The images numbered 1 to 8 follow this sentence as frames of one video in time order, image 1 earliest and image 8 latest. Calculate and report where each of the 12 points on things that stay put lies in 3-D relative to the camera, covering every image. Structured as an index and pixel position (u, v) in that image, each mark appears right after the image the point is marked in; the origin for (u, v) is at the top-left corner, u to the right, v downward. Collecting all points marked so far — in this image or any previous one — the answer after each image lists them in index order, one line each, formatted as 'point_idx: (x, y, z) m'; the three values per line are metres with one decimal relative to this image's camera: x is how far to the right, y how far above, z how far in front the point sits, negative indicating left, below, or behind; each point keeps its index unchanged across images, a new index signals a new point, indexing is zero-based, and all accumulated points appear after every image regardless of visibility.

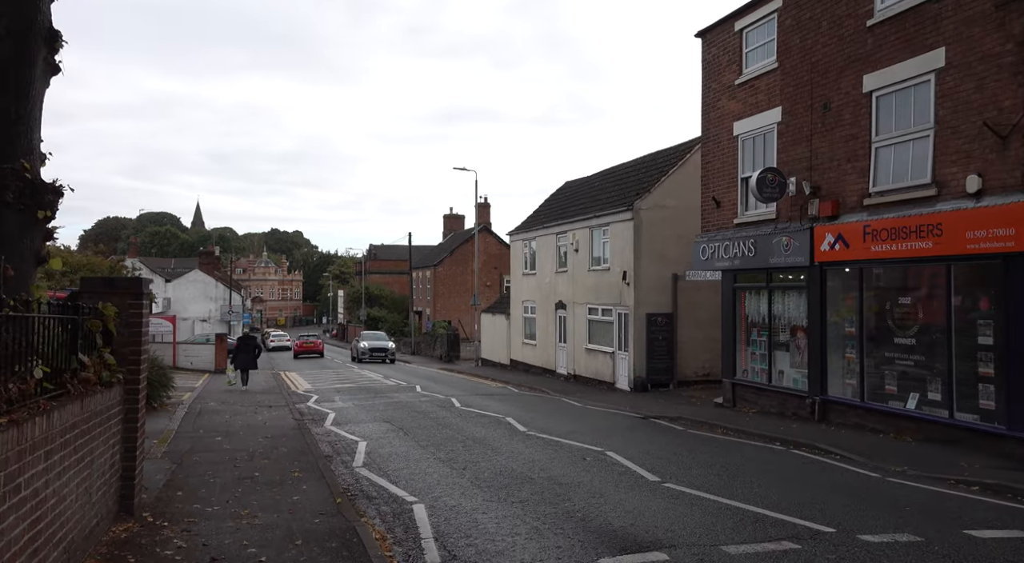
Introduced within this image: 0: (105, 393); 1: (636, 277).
0: (-3.4, -0.9, +5.9) m
1: (+3.4, +0.1, +19.9) m
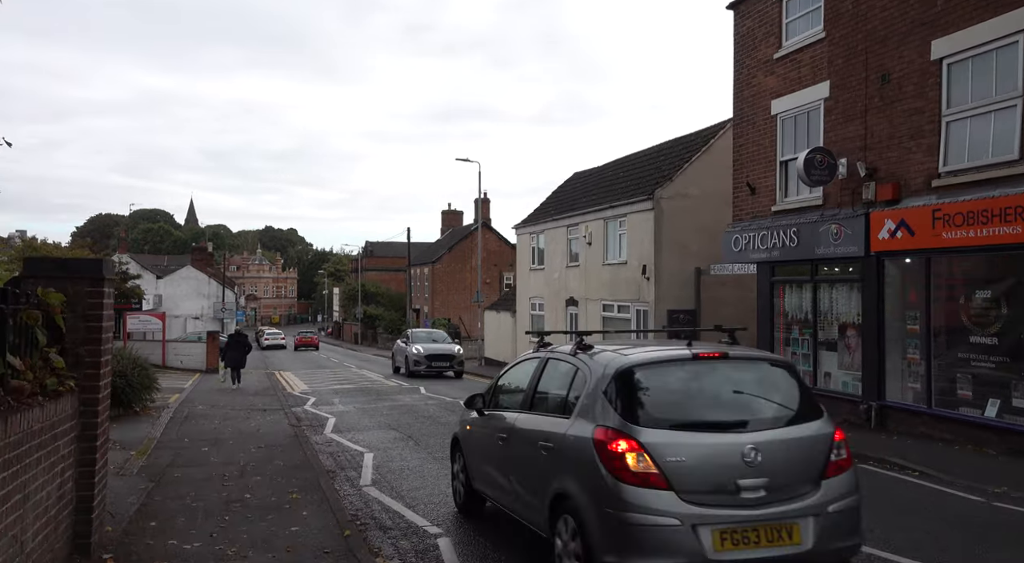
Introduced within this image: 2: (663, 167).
0: (-3.0, -0.8, +4.6) m
1: (+3.7, +0.3, +18.6) m
2: (+4.2, +3.2, +19.8) m
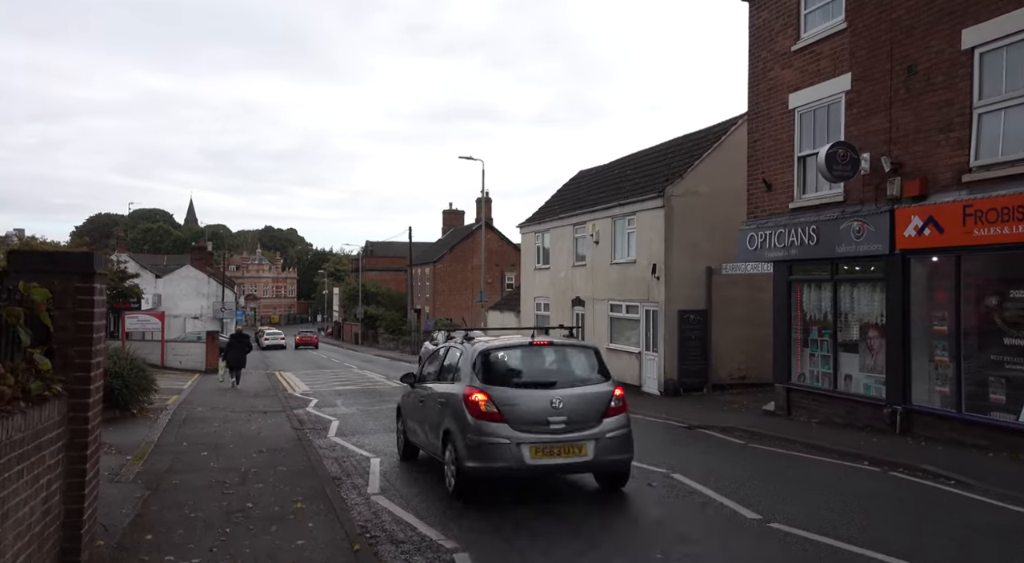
0: (-2.8, -0.8, +4.2) m
1: (+3.9, +0.3, +18.2) m
2: (+4.4, +3.2, +19.4) m
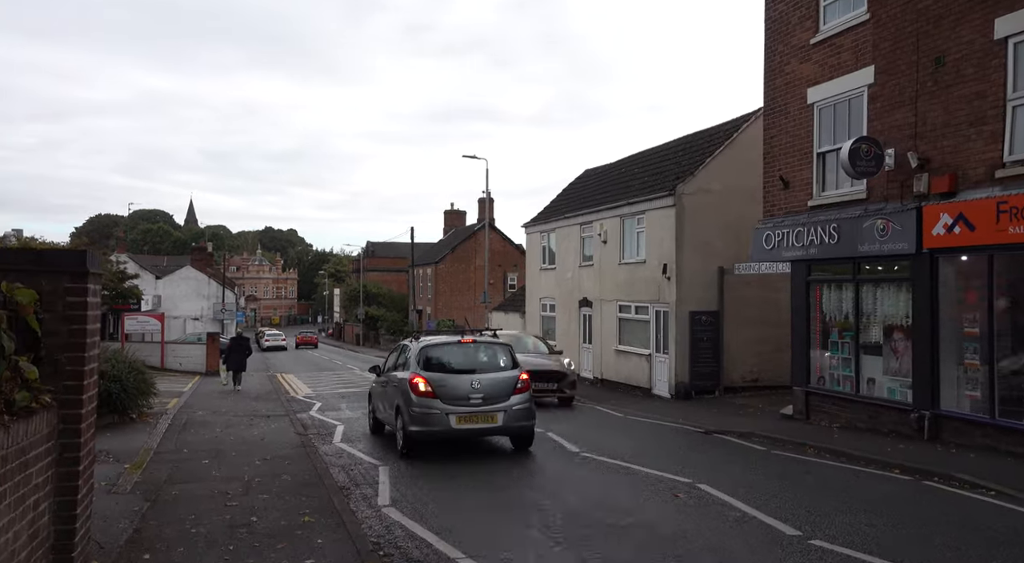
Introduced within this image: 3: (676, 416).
0: (-2.6, -0.8, +3.7) m
1: (+4.1, +0.3, +17.8) m
2: (+4.6, +3.2, +19.0) m
3: (+3.5, -2.8, +15.1) m
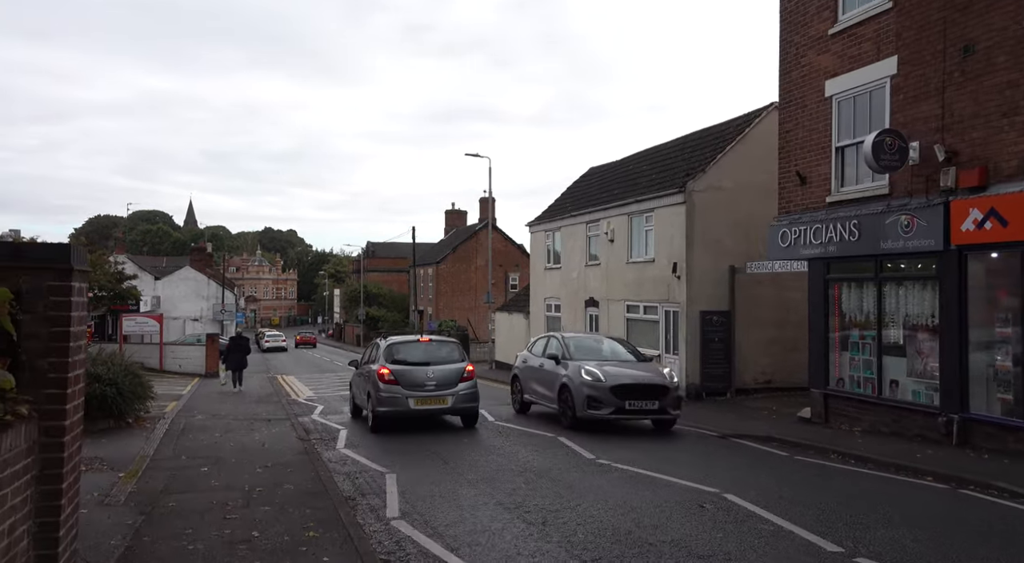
0: (-2.4, -0.7, +3.3) m
1: (+4.3, +0.3, +17.4) m
2: (+4.7, +3.2, +18.6) m
3: (+3.6, -2.8, +14.7) m
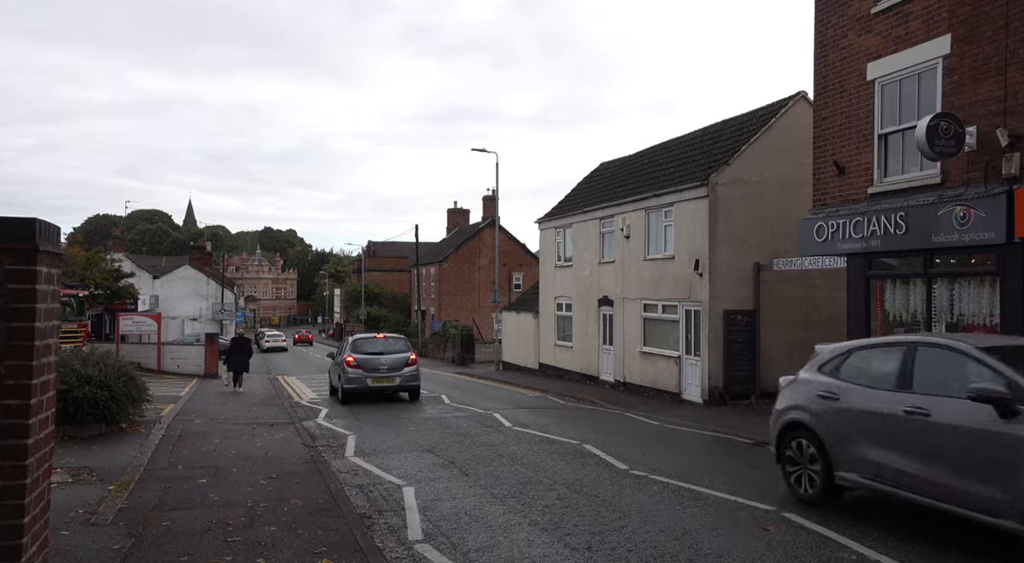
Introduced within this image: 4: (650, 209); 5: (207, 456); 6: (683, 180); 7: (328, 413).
0: (-2.1, -0.7, +2.5) m
1: (+4.6, +0.4, +16.5) m
2: (+5.1, +3.2, +17.8) m
3: (+4.0, -2.8, +13.9) m
4: (+3.7, +2.0, +19.3) m
5: (-4.4, -2.5, +10.2) m
6: (+4.2, +2.5, +17.8) m
7: (-4.0, -2.9, +15.6) m
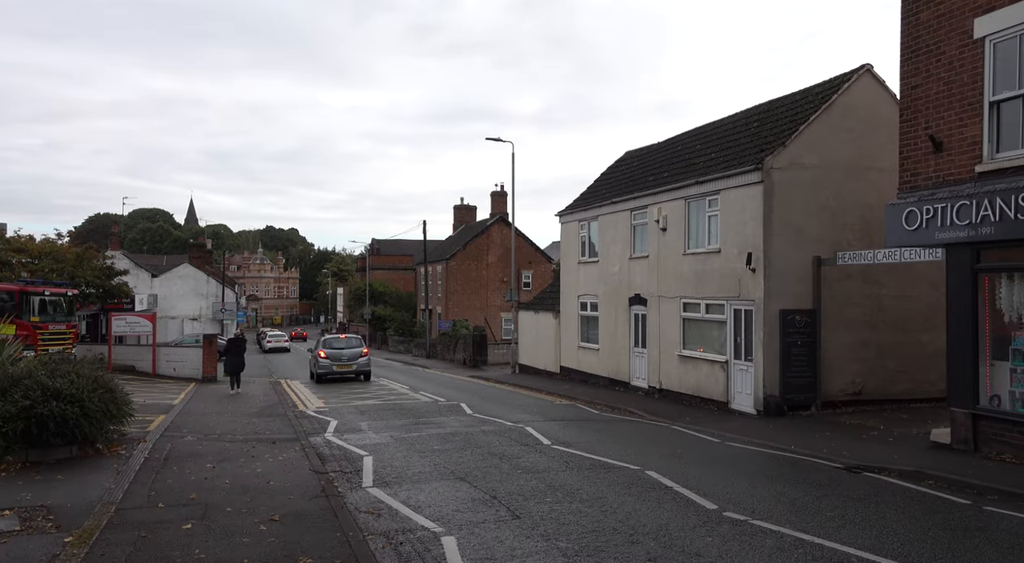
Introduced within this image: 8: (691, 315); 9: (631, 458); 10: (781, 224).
0: (-1.5, -0.6, +0.7) m
1: (+5.2, +0.4, +14.7) m
2: (+5.7, +3.3, +16.0) m
3: (+4.6, -2.7, +12.1) m
4: (+4.3, +2.0, +17.5) m
5: (-3.7, -2.4, +8.4) m
6: (+4.9, +2.6, +16.0) m
7: (-3.4, -2.8, +13.8) m
8: (+4.4, -0.8, +17.4) m
9: (+1.7, -2.5, +10.2) m
10: (+5.6, +1.2, +14.8) m
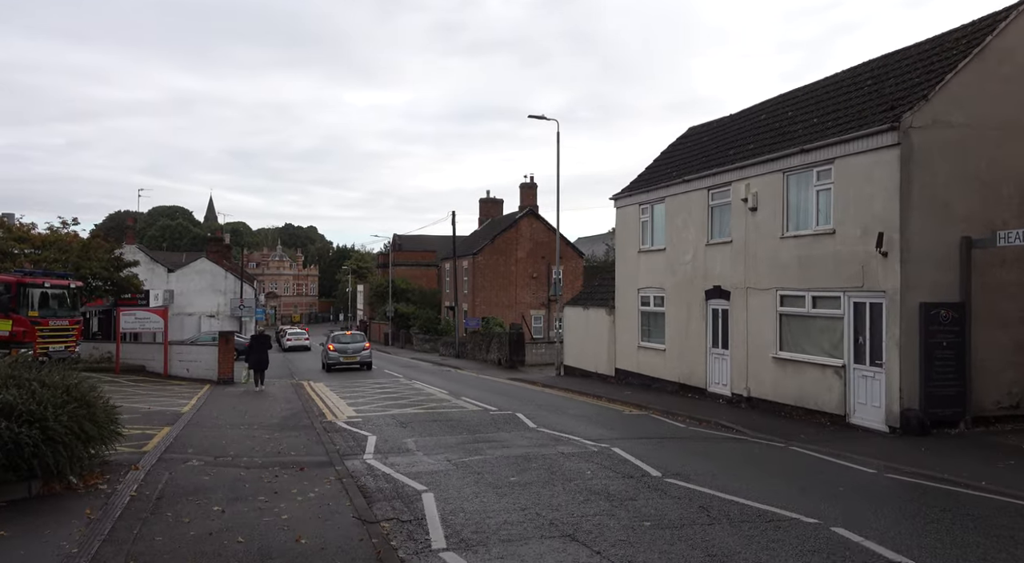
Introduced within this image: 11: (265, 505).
0: (-0.5, -0.4, -2.0) m
1: (+6.5, +0.7, +11.9) m
2: (+7.0, +3.6, +13.1) m
3: (+5.8, -2.5, +9.3) m
4: (+5.7, +2.3, +14.6) m
5: (-2.6, -2.2, +5.8) m
6: (+6.2, +2.8, +13.1) m
7: (-2.1, -2.6, +11.2) m
8: (+5.7, -0.5, +14.6) m
9: (+2.9, -2.3, +7.5) m
10: (+6.9, +1.4, +12.0) m
11: (-2.6, -2.3, +7.3) m
